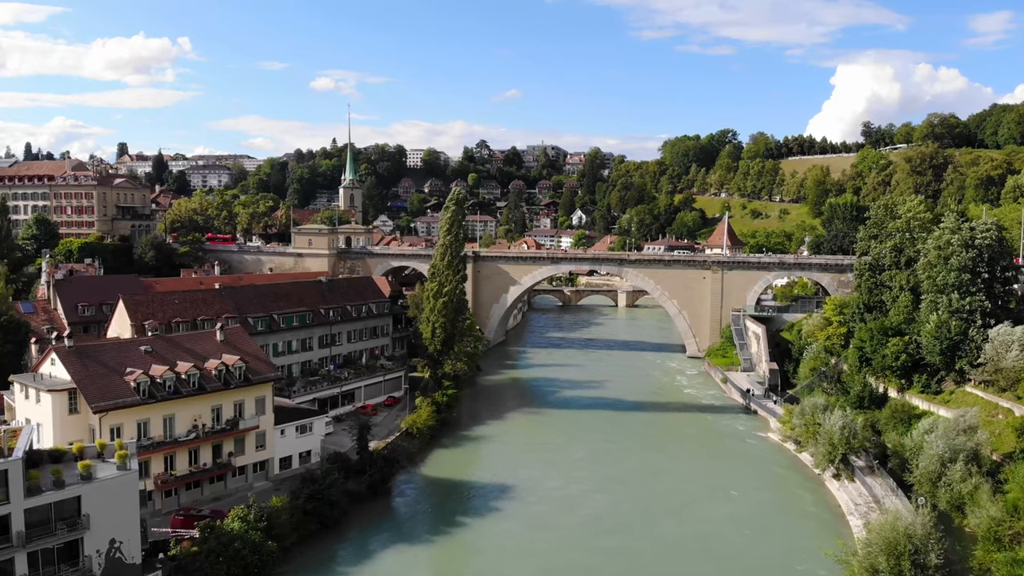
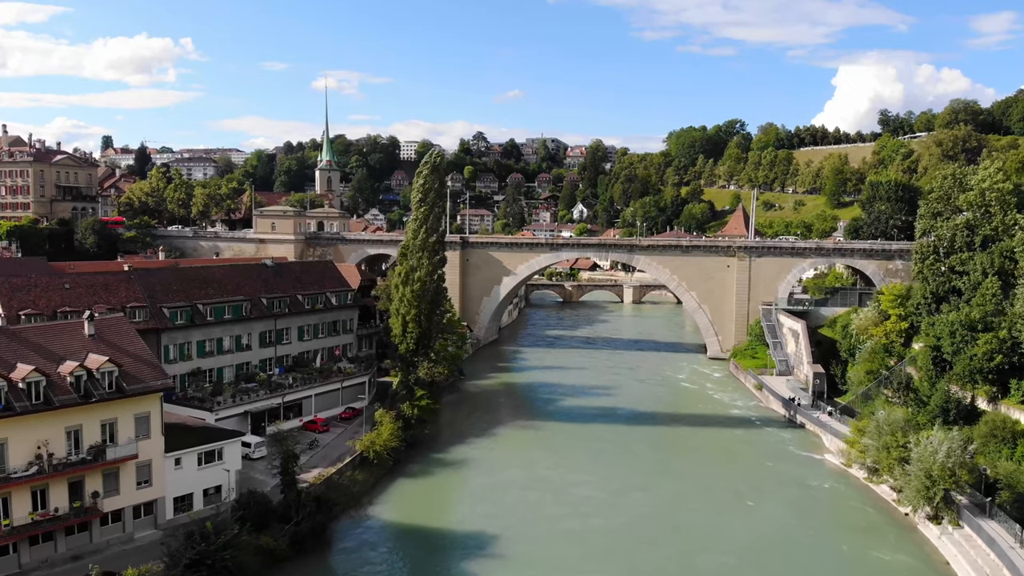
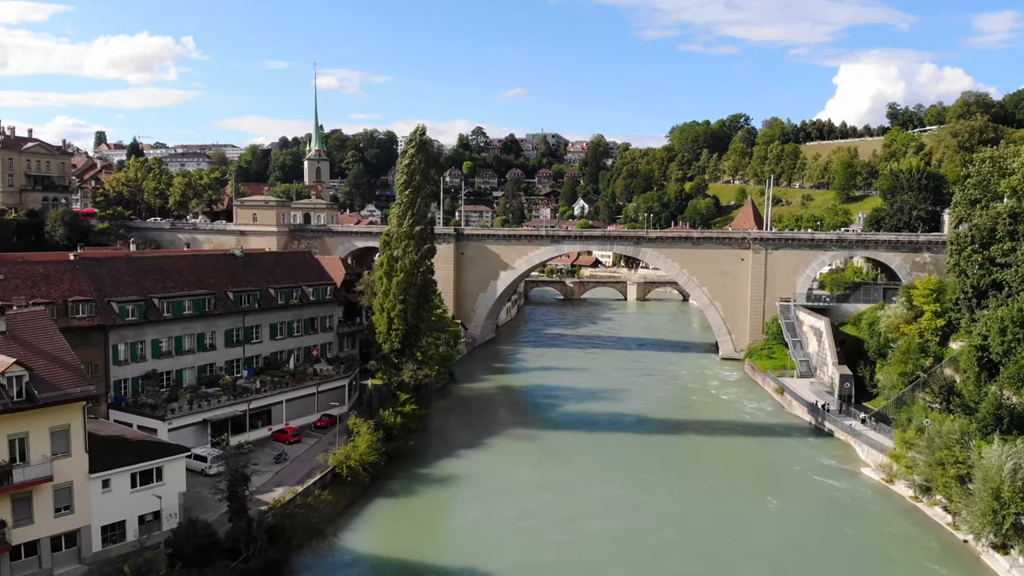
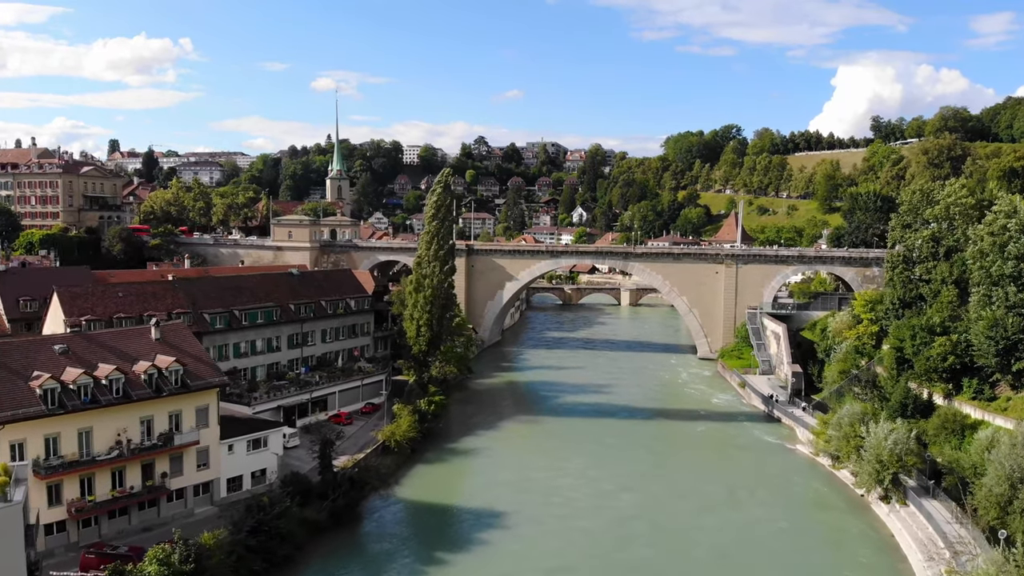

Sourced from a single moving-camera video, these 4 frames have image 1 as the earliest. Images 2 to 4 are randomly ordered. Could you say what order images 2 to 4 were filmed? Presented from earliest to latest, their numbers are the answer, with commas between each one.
4, 2, 3
